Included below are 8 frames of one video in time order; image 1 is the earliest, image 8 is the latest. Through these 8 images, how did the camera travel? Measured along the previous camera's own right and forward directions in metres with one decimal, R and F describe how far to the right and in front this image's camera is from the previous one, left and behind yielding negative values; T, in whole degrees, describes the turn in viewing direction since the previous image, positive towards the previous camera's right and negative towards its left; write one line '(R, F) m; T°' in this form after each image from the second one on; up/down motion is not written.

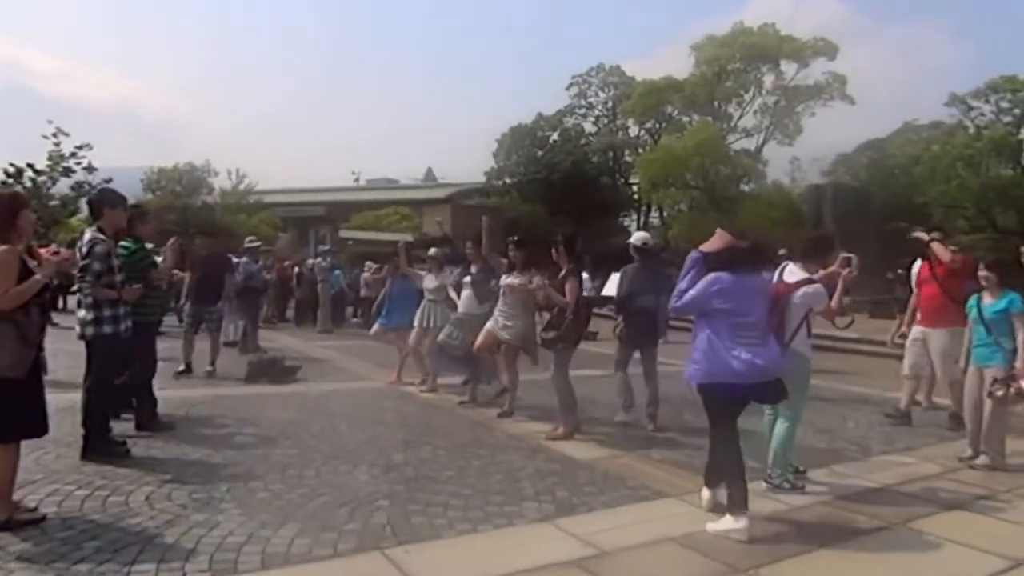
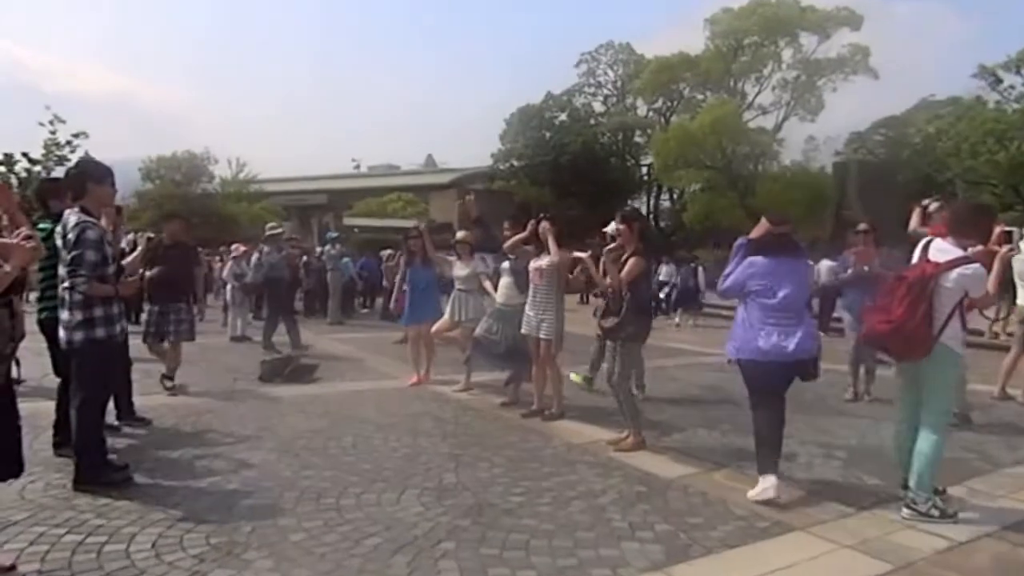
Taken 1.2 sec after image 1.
(-0.5, +1.0) m; 0°
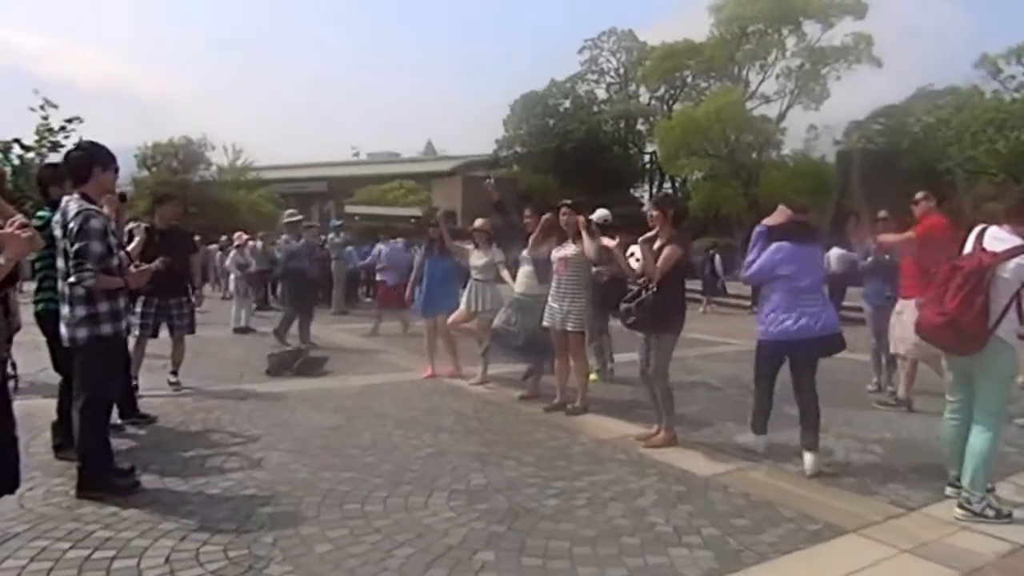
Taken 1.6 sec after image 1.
(-0.2, +0.2) m; 0°
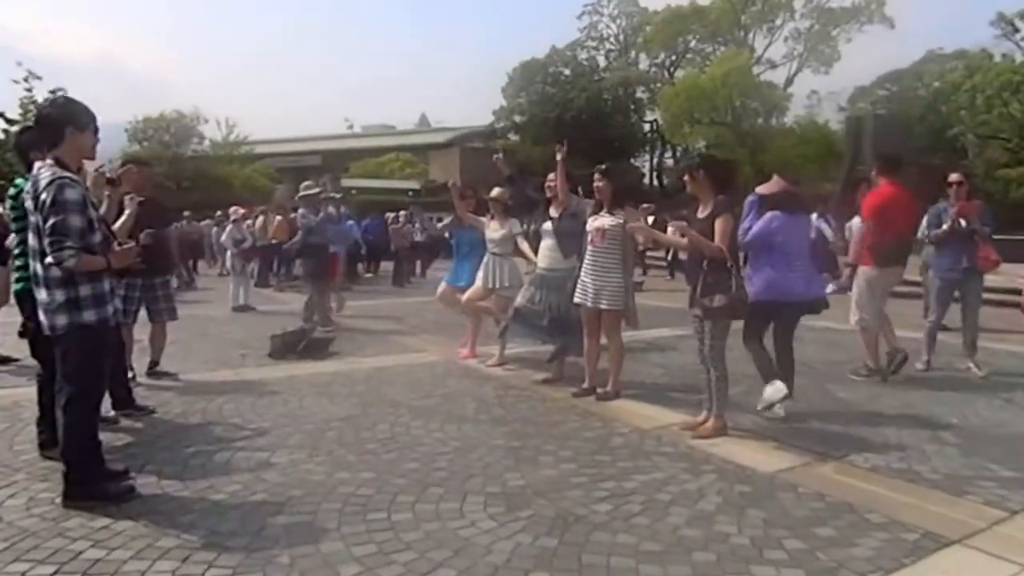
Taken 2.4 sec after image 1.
(-0.3, +0.6) m; 0°
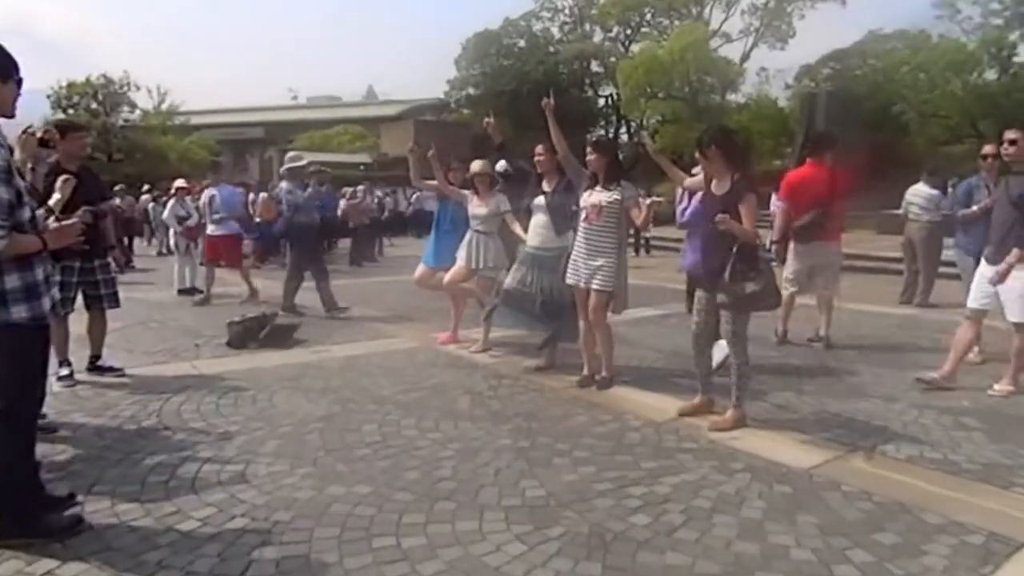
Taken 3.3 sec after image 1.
(-0.4, +0.5) m; +4°
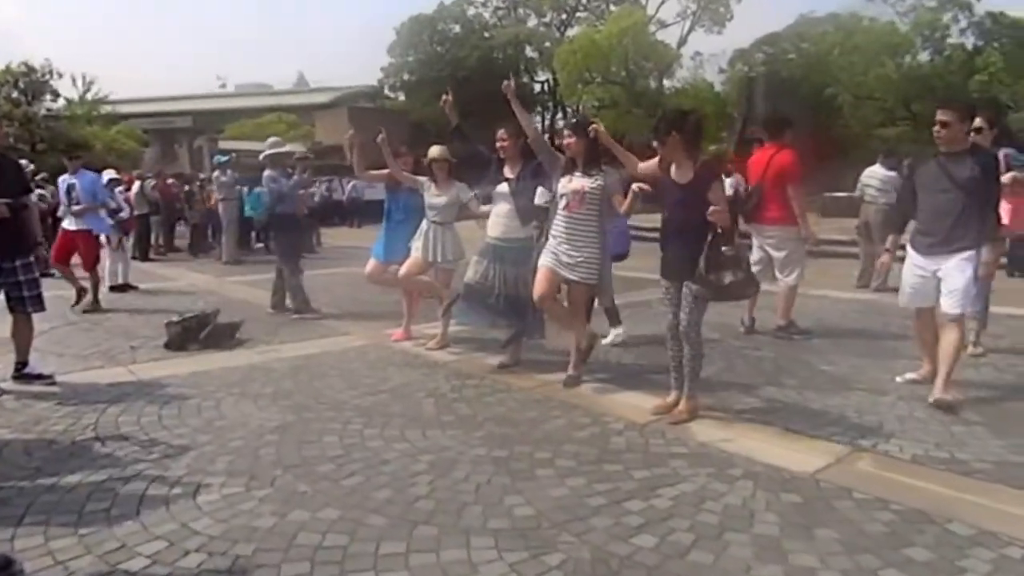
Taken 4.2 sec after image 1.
(-0.2, +0.5) m; +5°
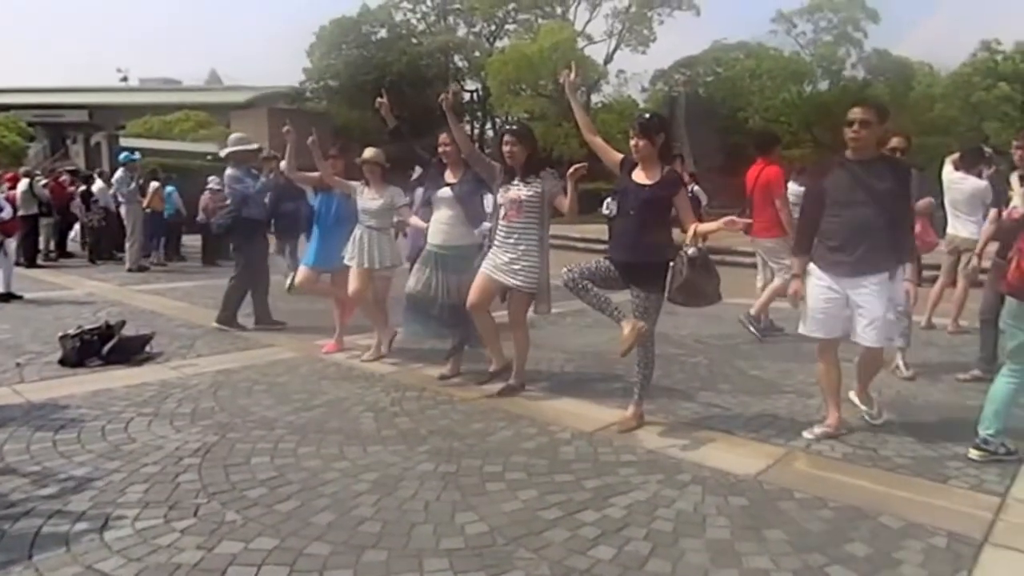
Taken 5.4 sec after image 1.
(-0.1, +0.1) m; +6°
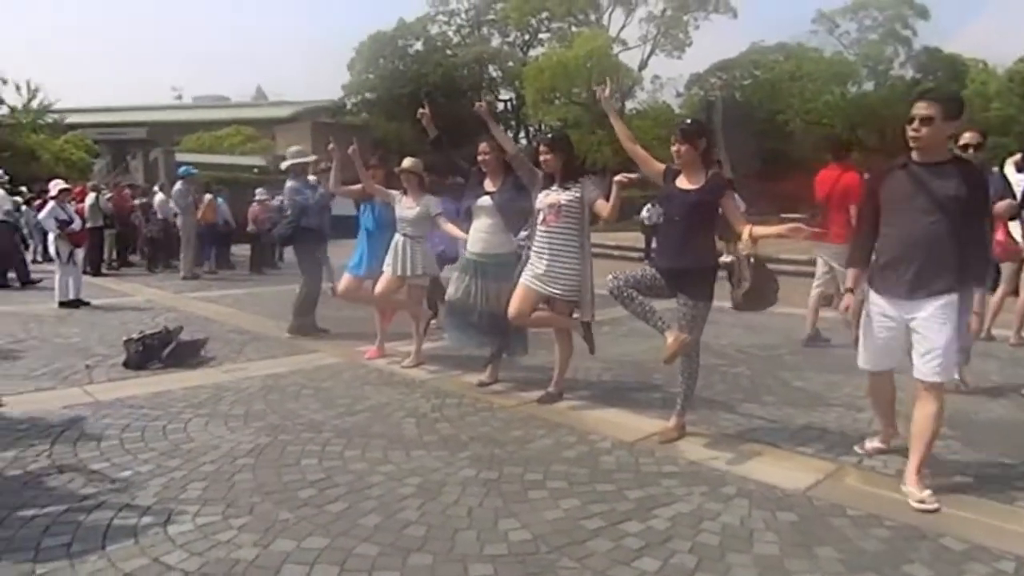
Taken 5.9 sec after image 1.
(0.0, 0.0) m; -3°
